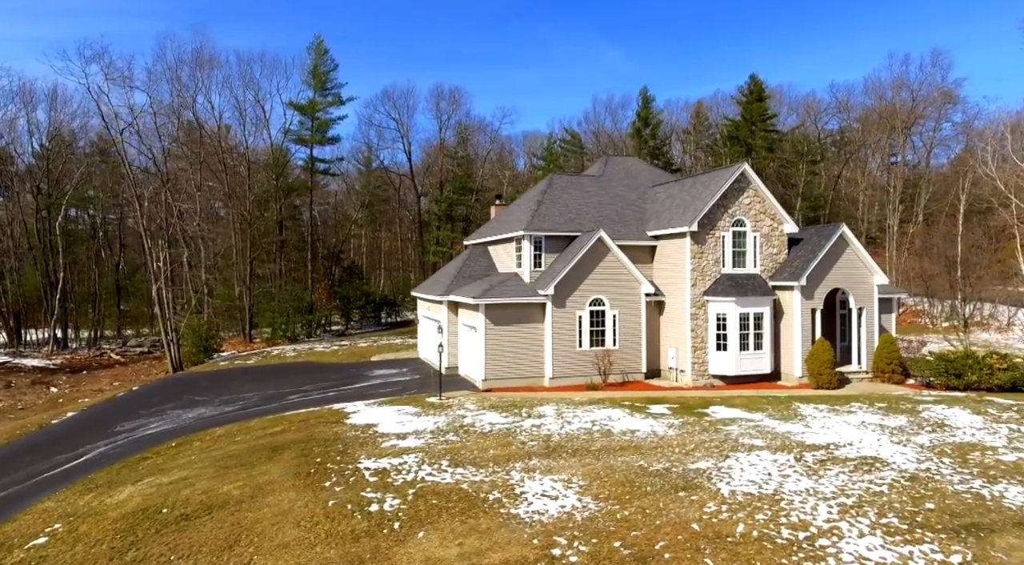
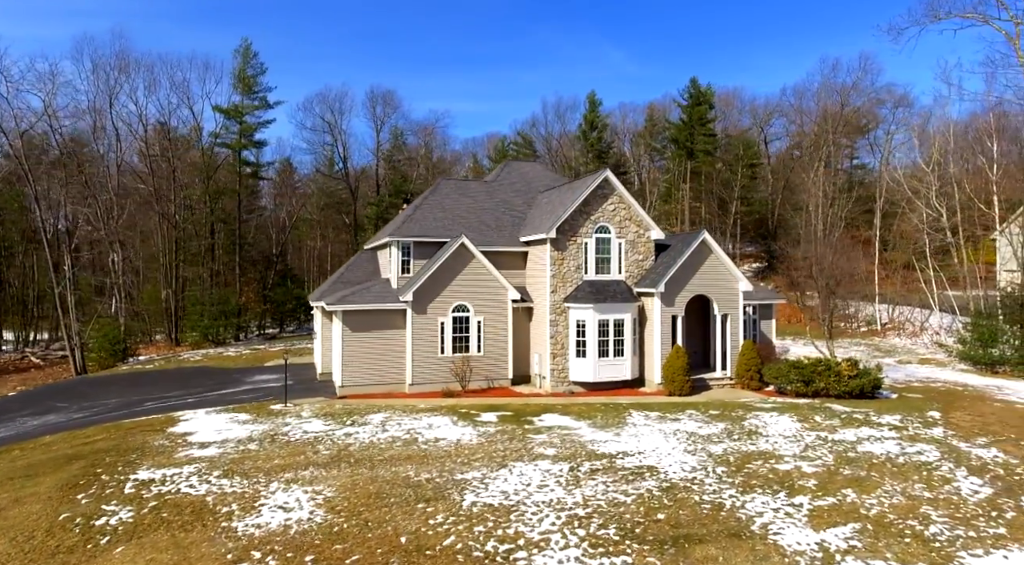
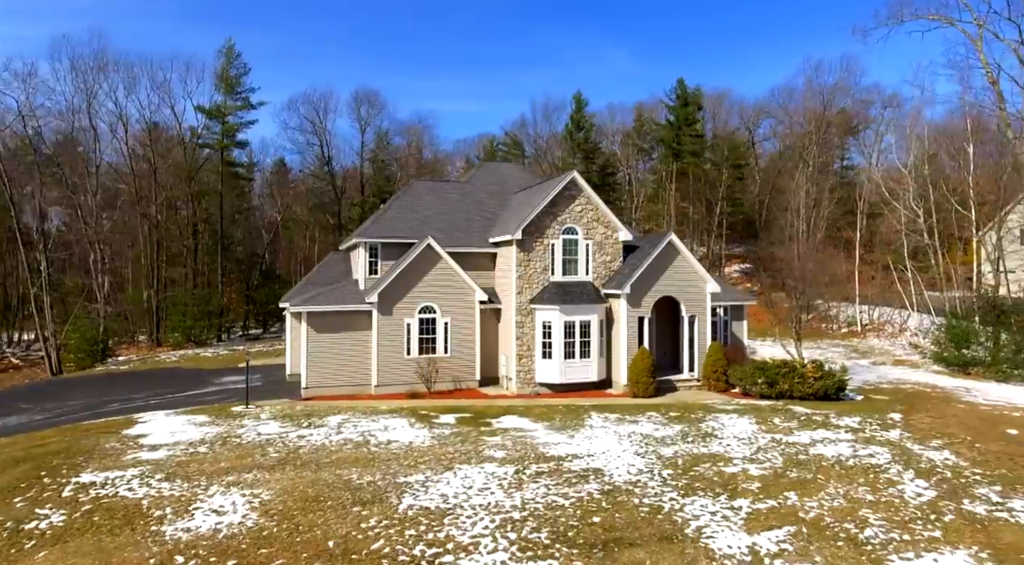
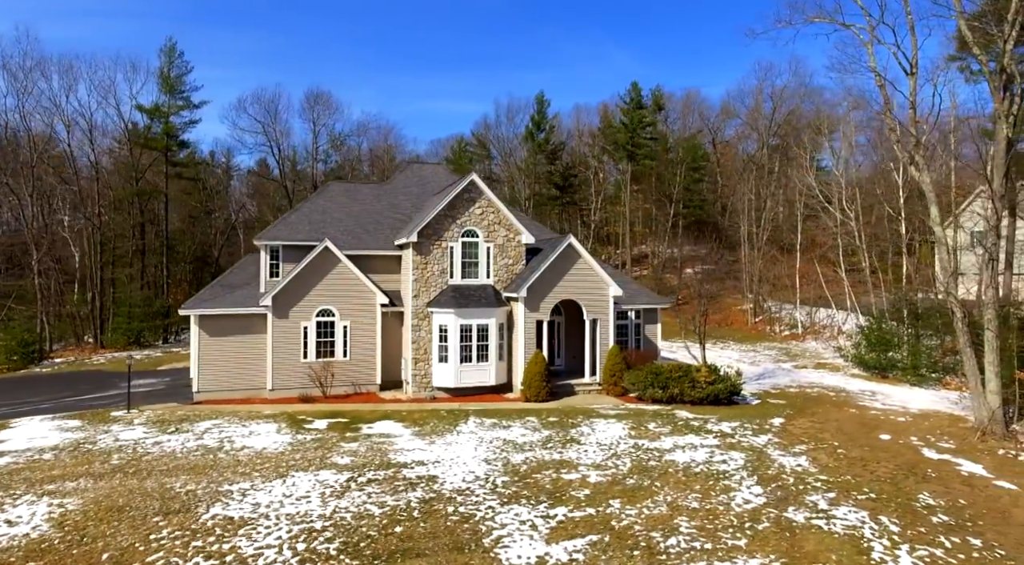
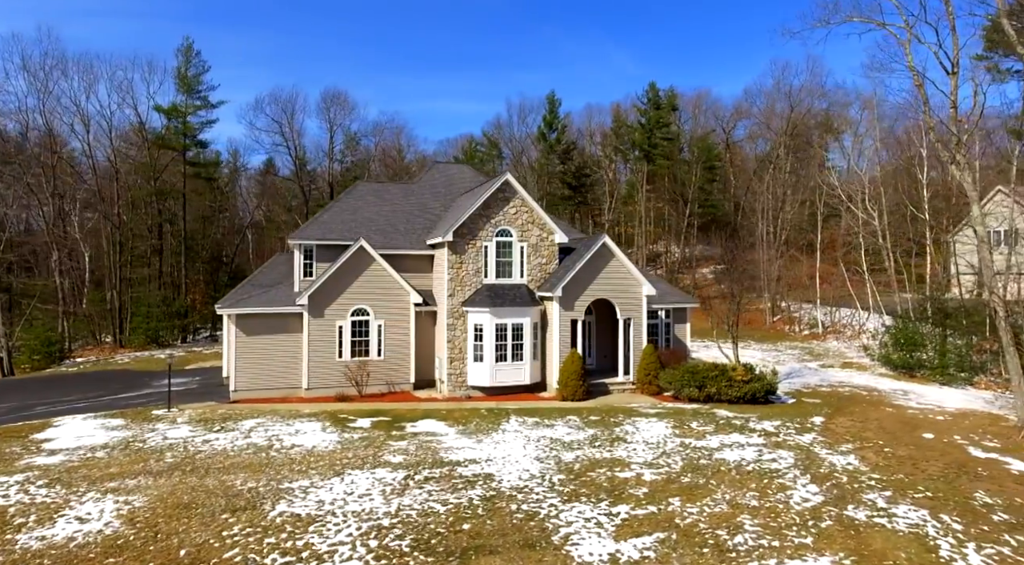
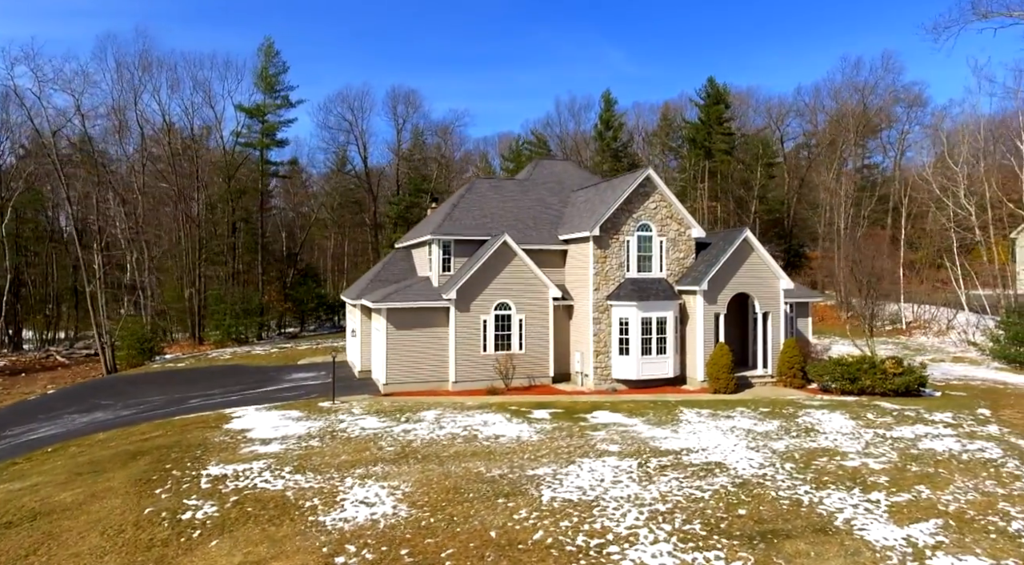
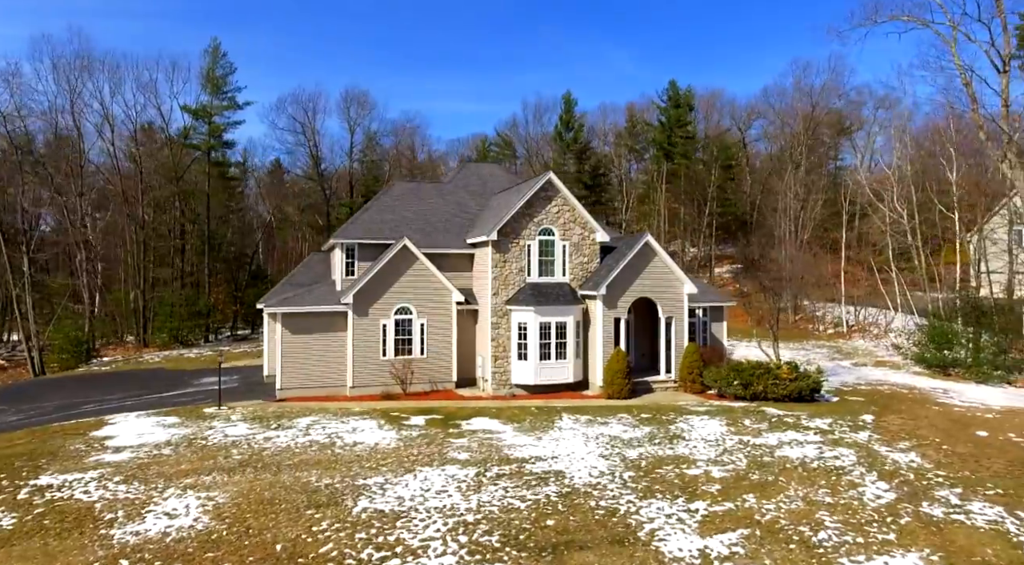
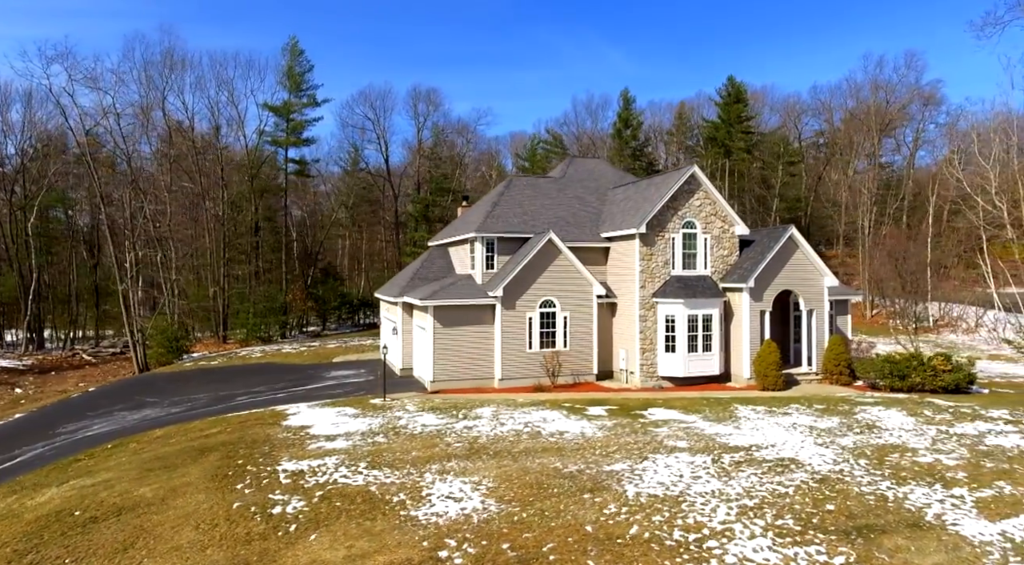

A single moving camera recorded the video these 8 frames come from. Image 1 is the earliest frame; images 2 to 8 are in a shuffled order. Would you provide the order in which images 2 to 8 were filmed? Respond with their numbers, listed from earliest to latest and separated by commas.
8, 6, 2, 3, 7, 5, 4
